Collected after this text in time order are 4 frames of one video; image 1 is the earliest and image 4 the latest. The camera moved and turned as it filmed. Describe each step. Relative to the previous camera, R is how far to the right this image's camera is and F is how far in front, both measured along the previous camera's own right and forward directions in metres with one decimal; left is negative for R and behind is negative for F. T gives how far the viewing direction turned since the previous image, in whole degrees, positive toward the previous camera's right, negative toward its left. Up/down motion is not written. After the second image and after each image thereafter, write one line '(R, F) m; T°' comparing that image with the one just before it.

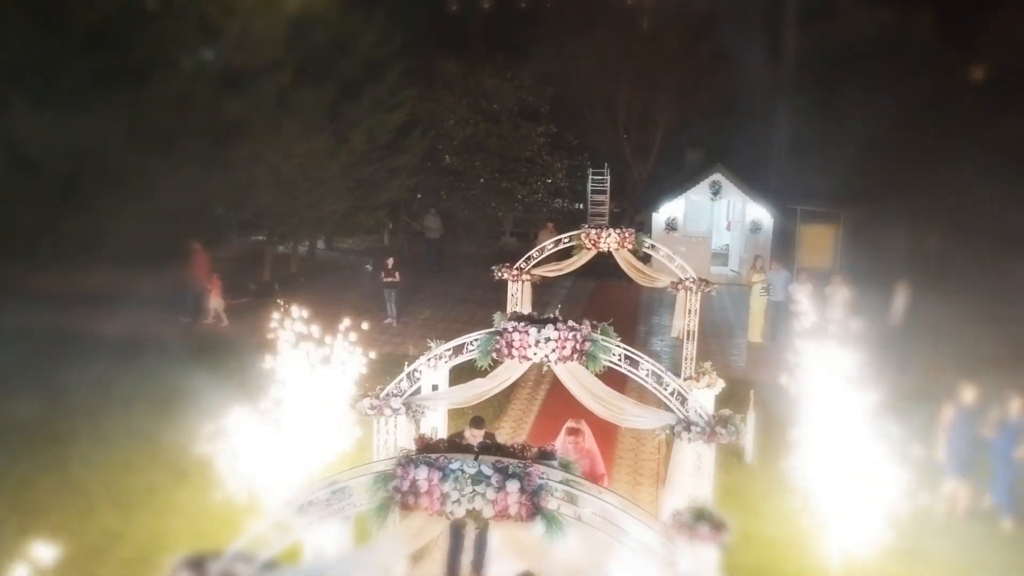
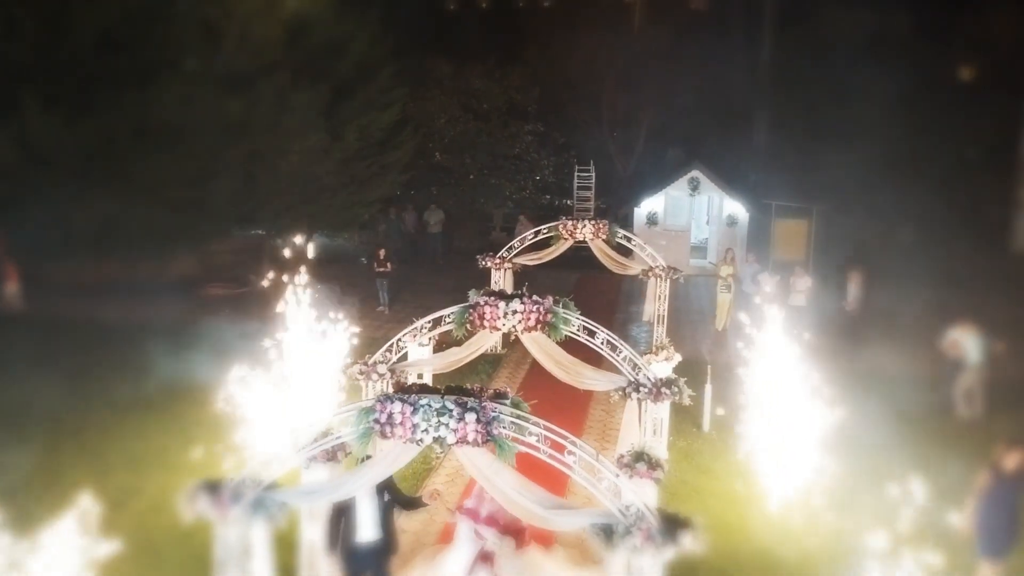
(+0.3, -1.0) m; 0°
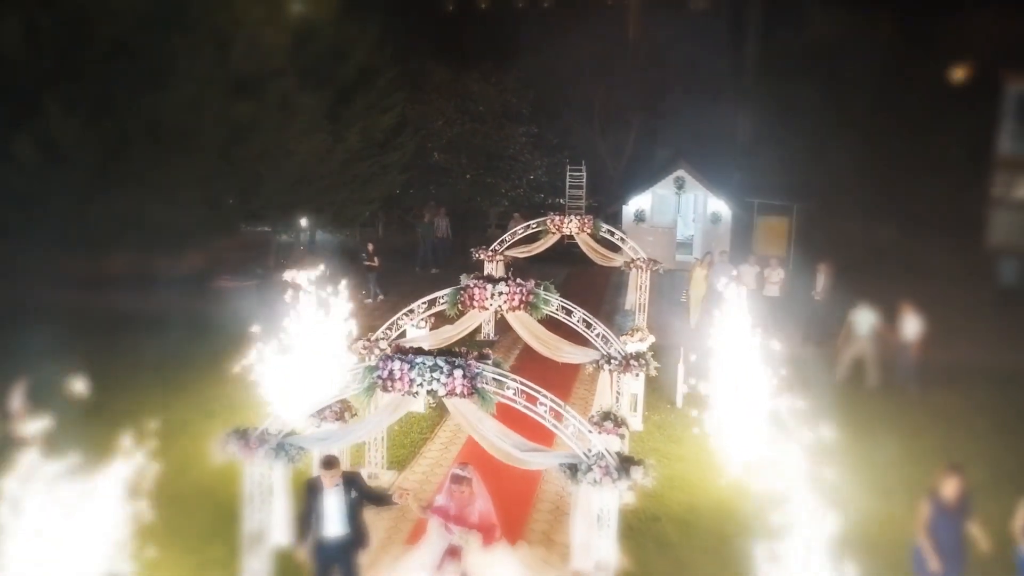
(+0.1, -1.0) m; 0°
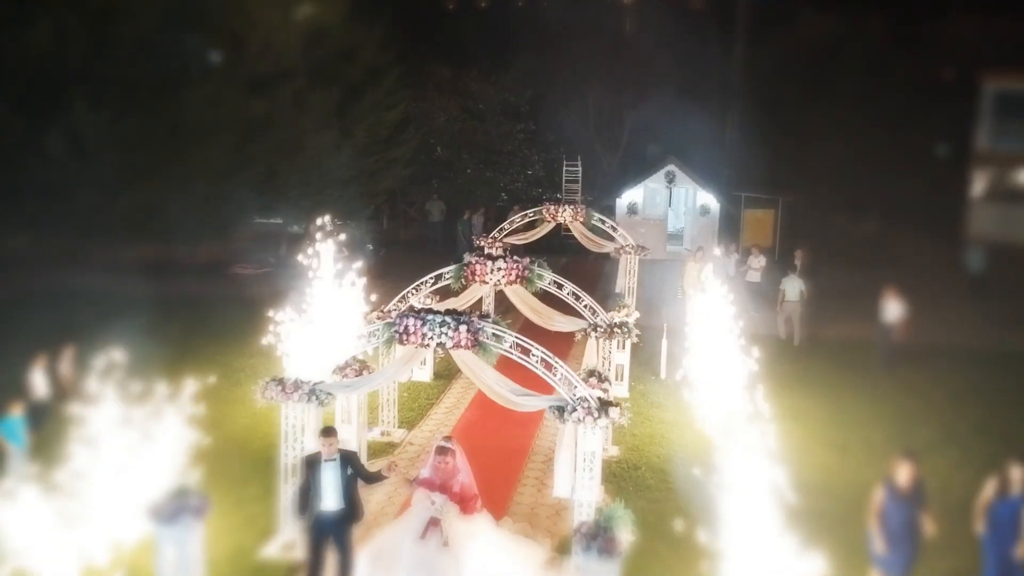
(0.0, -1.1) m; 0°
